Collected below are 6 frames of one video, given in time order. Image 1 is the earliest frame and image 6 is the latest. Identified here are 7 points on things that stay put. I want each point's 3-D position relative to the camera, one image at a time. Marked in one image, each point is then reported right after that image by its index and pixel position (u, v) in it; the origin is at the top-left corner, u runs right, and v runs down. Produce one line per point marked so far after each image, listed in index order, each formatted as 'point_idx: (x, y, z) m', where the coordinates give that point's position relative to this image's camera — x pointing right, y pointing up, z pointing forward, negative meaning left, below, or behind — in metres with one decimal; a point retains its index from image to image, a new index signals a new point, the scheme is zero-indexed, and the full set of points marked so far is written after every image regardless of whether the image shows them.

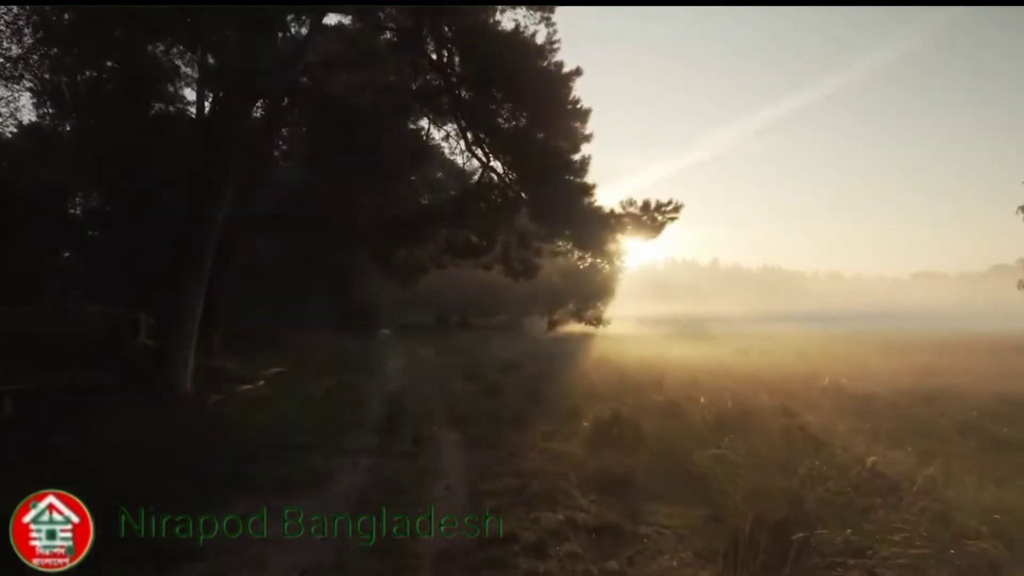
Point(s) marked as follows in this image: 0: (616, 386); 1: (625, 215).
0: (+2.2, -2.1, +15.1) m
1: (+2.3, +1.5, +14.7) m
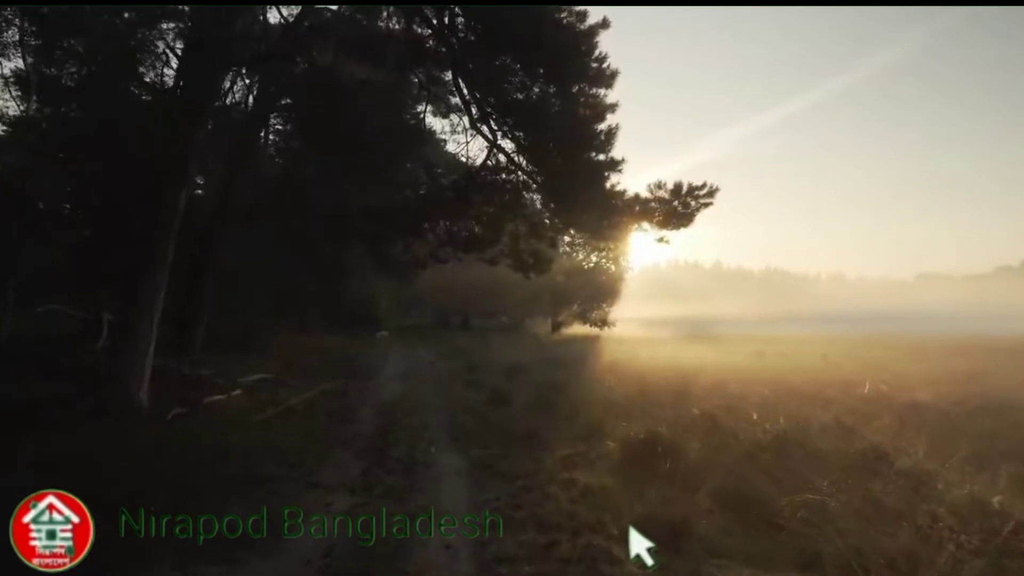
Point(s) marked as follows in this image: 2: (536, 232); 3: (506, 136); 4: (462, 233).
0: (+2.3, -2.0, +13.4) m
1: (+2.5, +1.6, +12.9) m
2: (+0.6, +1.3, +14.6) m
3: (-0.1, +2.7, +12.9) m
4: (-1.0, +1.1, +14.4) m
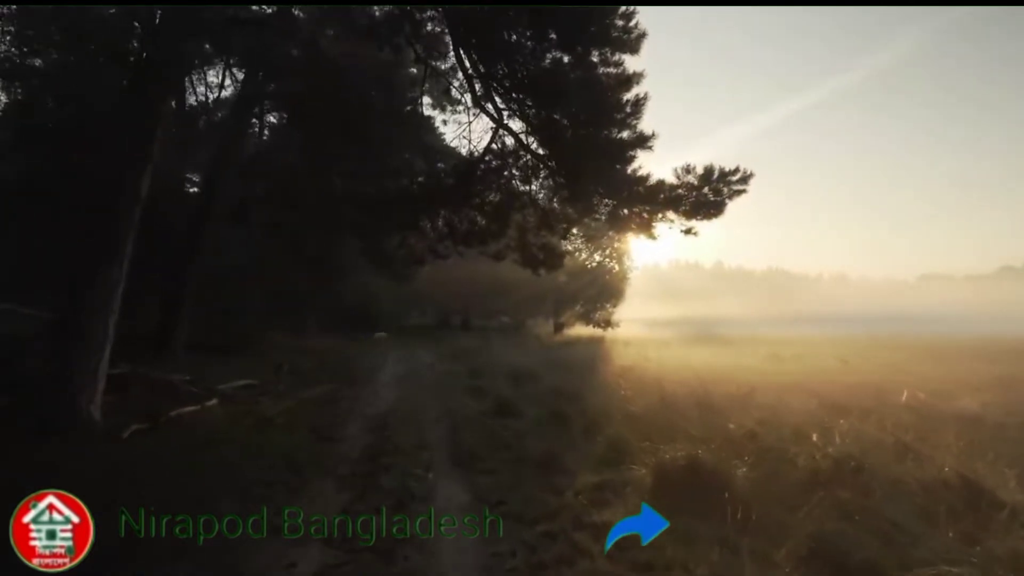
0: (+2.4, -2.0, +12.0) m
1: (+2.6, +1.6, +11.5) m
2: (+0.7, +1.3, +13.2) m
3: (0.0, +2.7, +11.5) m
4: (-0.8, +1.1, +13.0) m
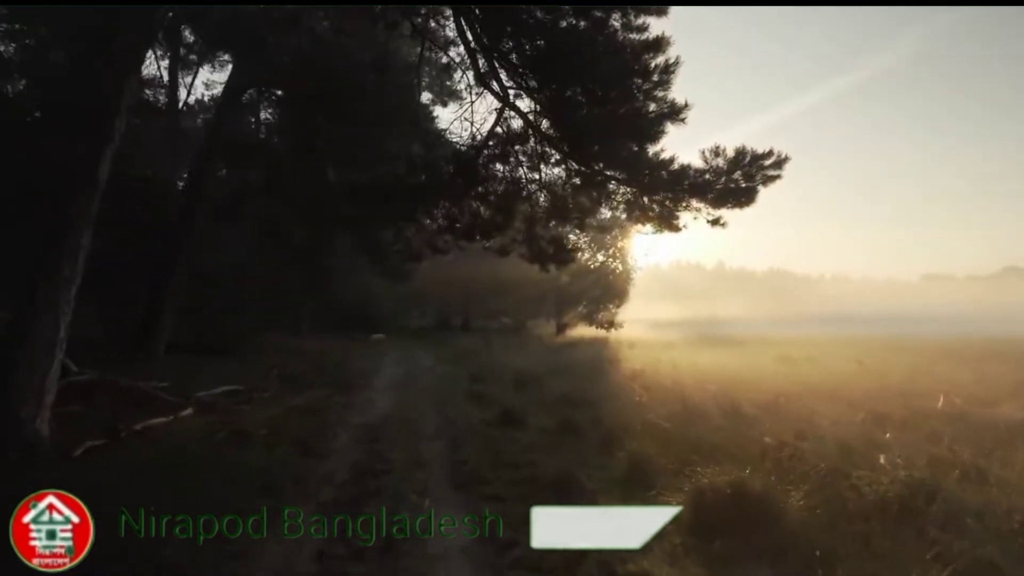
0: (+2.5, -1.9, +10.8) m
1: (+2.7, +1.6, +10.4) m
2: (+0.8, +1.3, +12.0) m
3: (+0.1, +2.8, +10.3) m
4: (-0.7, +1.2, +11.9) m
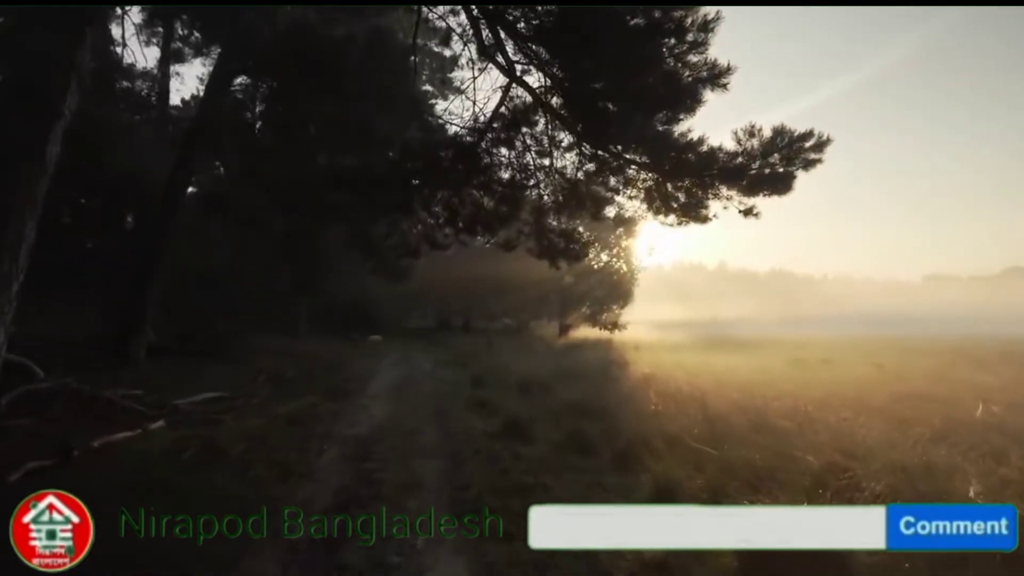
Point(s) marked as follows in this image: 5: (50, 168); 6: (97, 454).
0: (+2.6, -1.9, +9.7) m
1: (+2.8, +1.7, +9.3) m
2: (+0.9, +1.3, +10.9) m
3: (+0.2, +2.8, +9.2) m
4: (-0.6, +1.2, +10.8) m
5: (-4.9, +1.3, +7.7) m
6: (-4.6, -1.9, +8.0) m
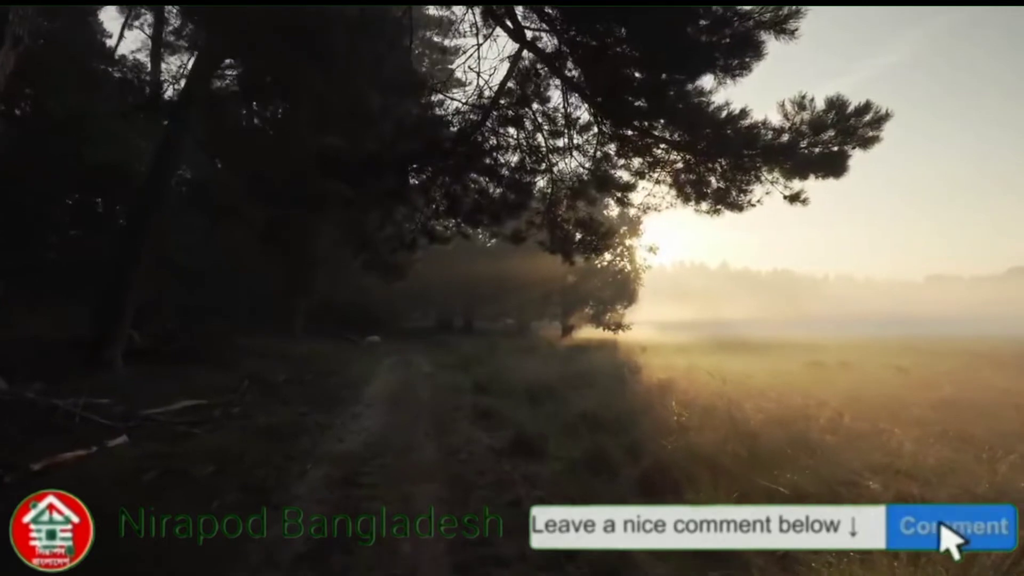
0: (+2.7, -1.9, +8.5) m
1: (+2.9, +1.7, +8.1) m
2: (+1.0, +1.4, +9.8) m
3: (+0.3, +2.8, +8.1) m
4: (-0.5, +1.2, +9.6) m
5: (-4.8, +1.3, +6.5) m
6: (-4.5, -1.8, +6.8) m
